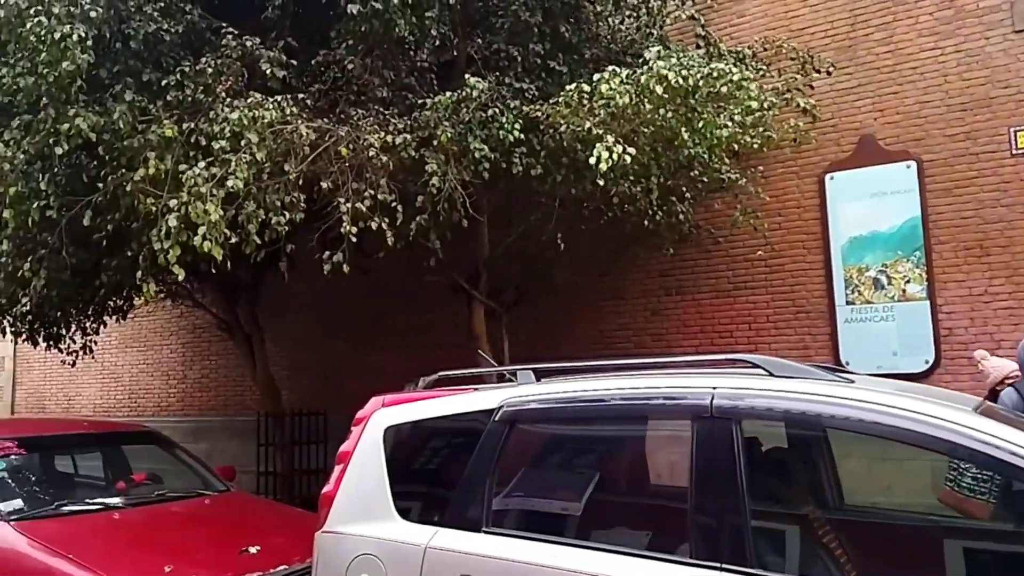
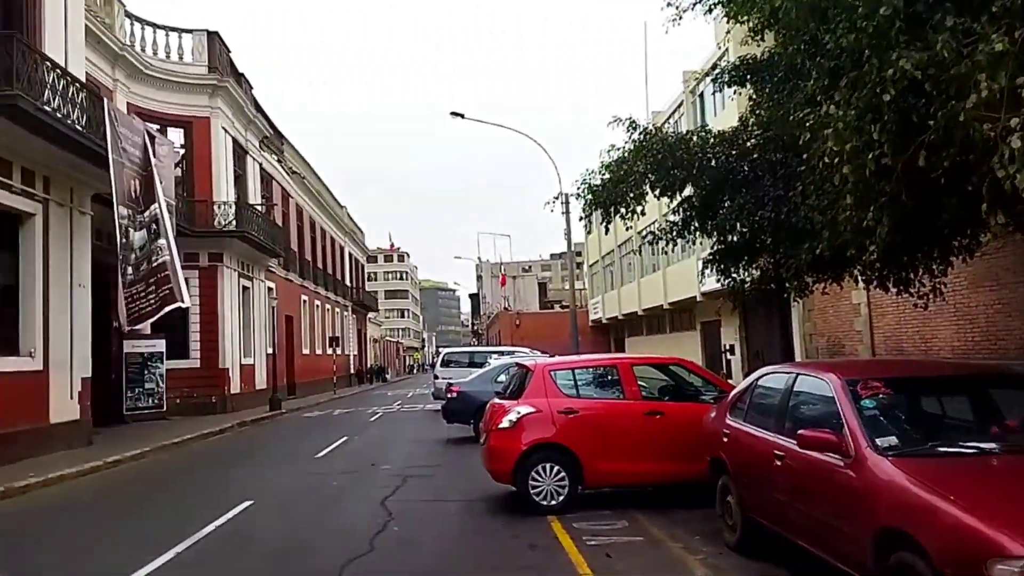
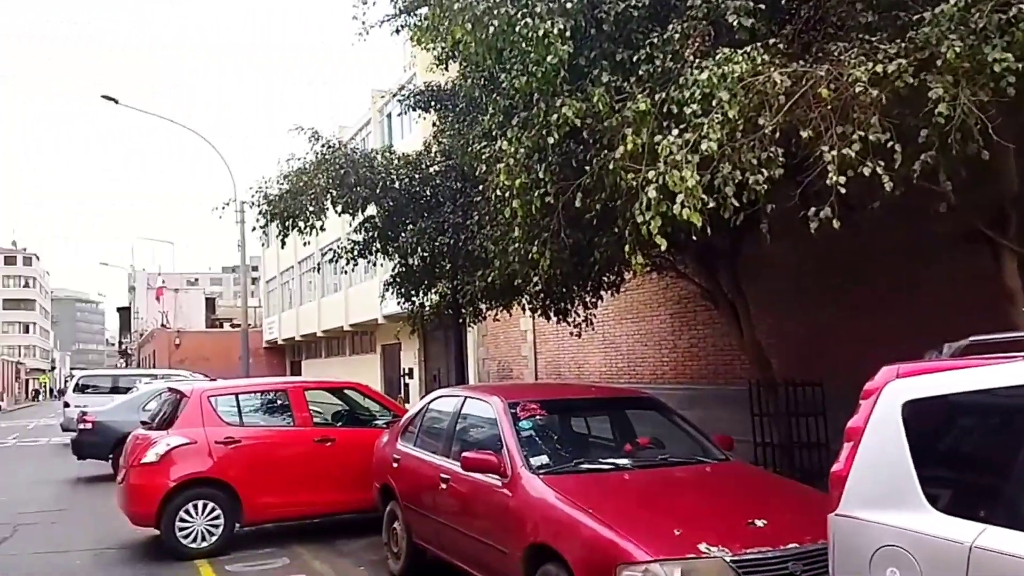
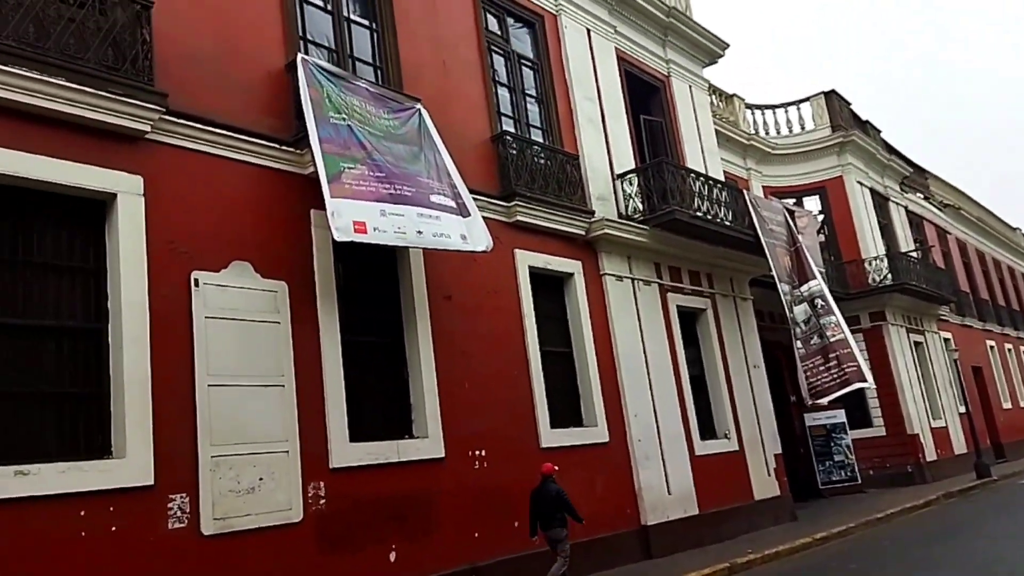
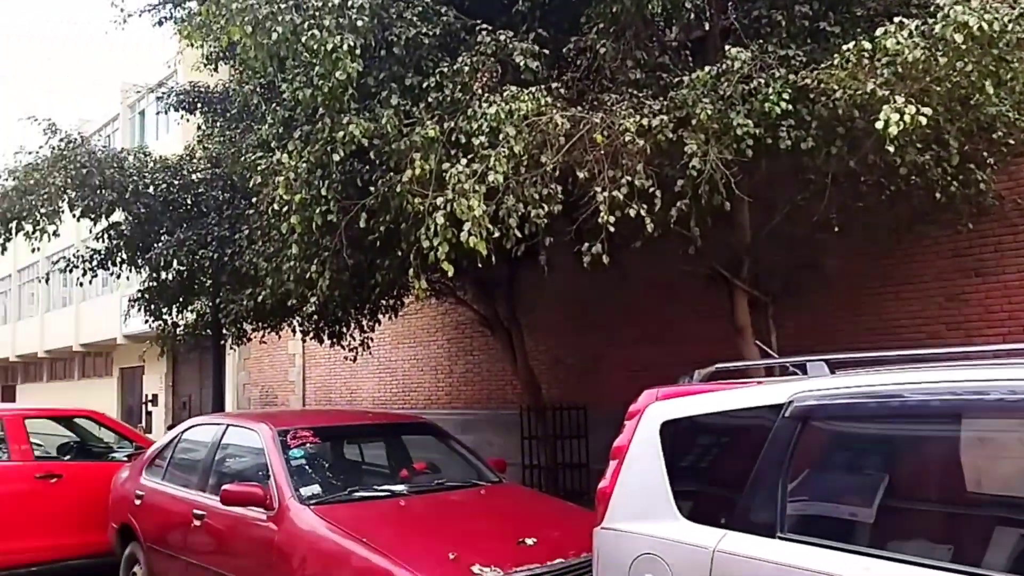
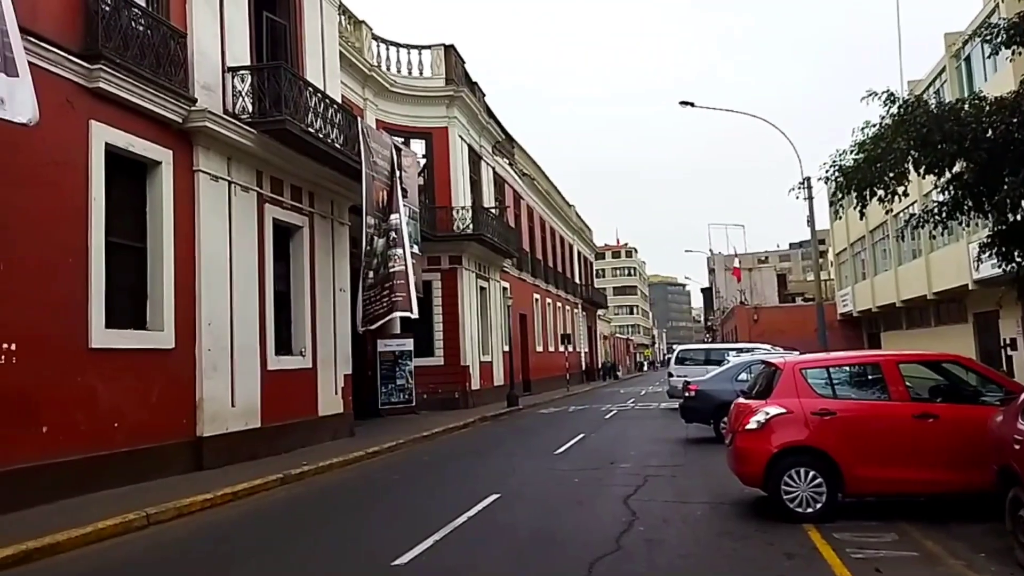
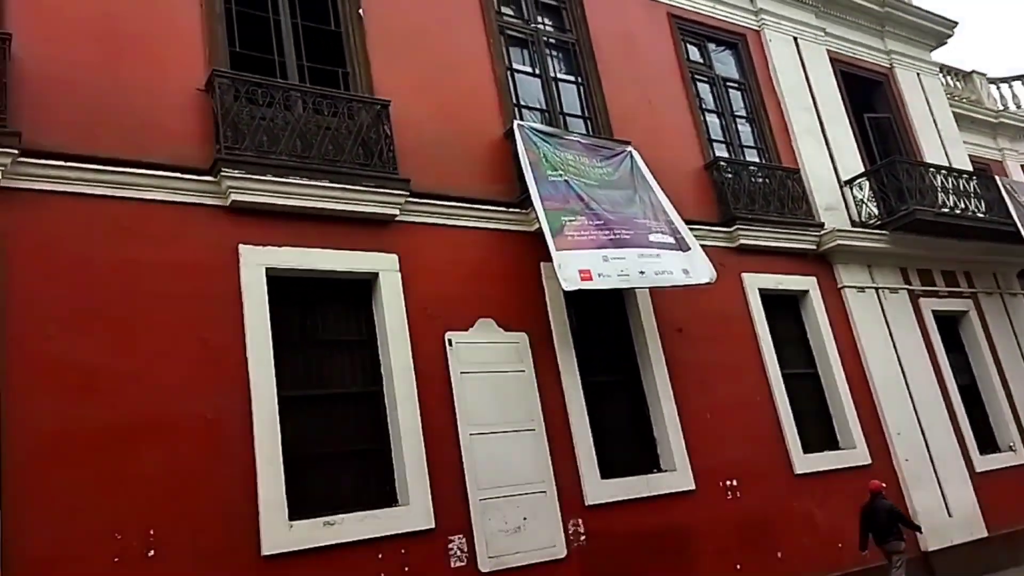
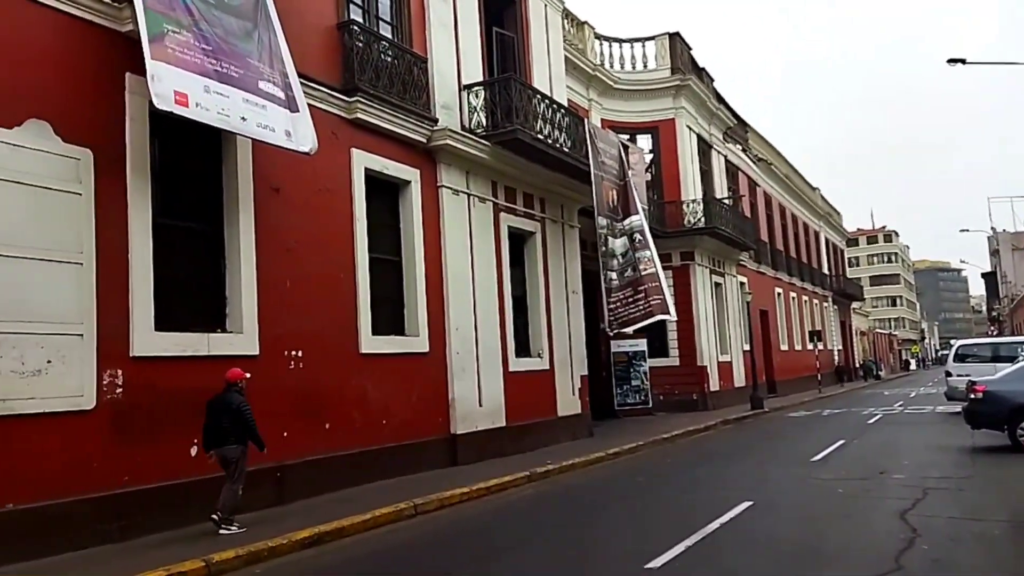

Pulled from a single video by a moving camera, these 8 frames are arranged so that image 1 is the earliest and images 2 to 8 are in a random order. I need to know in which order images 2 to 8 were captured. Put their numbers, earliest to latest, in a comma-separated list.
5, 3, 2, 6, 8, 4, 7
